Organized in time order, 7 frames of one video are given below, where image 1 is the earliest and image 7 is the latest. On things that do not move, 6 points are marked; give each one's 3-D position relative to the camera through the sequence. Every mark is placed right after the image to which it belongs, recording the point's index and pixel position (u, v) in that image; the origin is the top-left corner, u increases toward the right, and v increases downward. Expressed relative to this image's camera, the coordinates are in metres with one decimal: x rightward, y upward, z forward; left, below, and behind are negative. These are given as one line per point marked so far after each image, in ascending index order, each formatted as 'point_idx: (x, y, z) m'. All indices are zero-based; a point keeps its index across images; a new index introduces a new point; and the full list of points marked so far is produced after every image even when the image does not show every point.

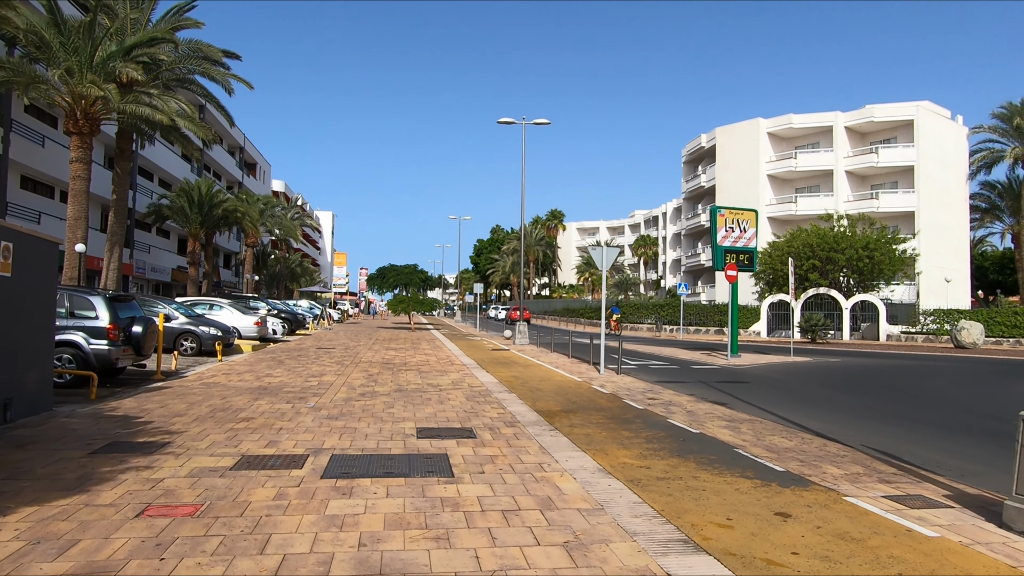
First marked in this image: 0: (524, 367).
0: (+0.3, -2.1, +18.2) m
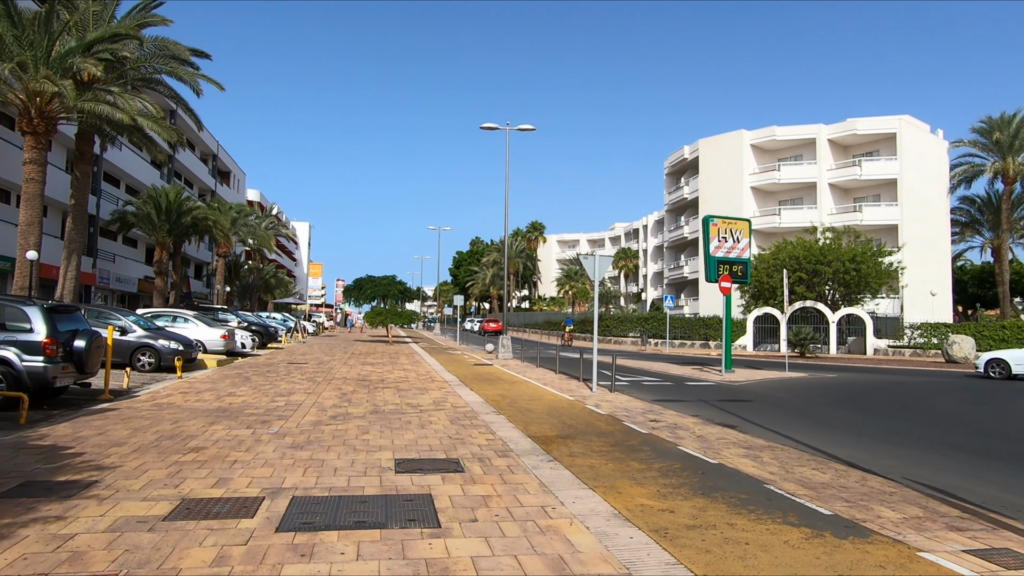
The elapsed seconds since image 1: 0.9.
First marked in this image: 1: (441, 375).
0: (-0.1, -2.4, +17.0) m
1: (-1.9, -2.3, +18.4) m
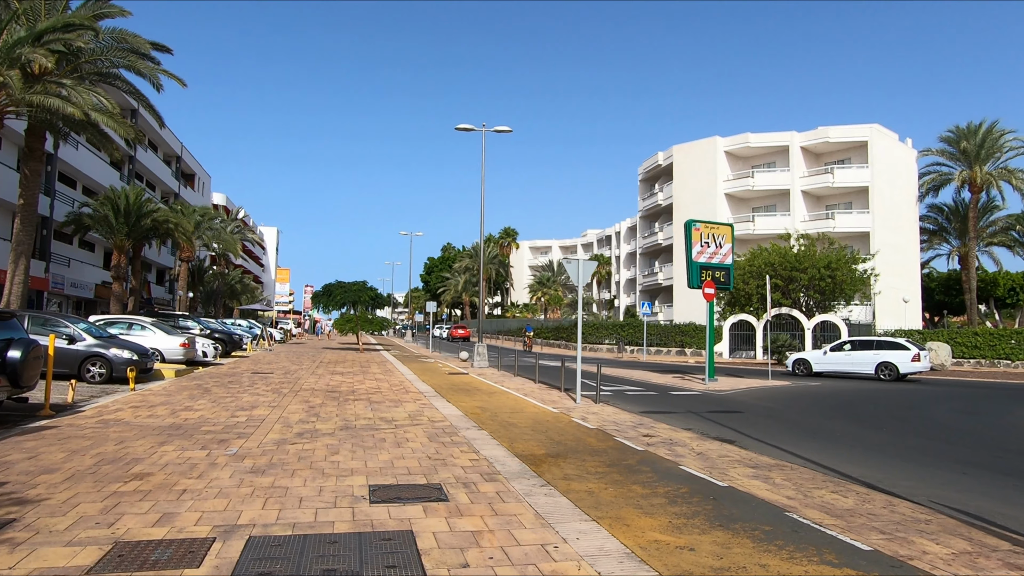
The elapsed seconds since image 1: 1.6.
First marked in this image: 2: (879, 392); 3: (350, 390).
0: (-0.6, -2.5, +16.1) m
1: (-2.4, -2.5, +17.5) m
2: (+10.3, -2.9, +19.5) m
3: (-3.8, -2.4, +16.2) m
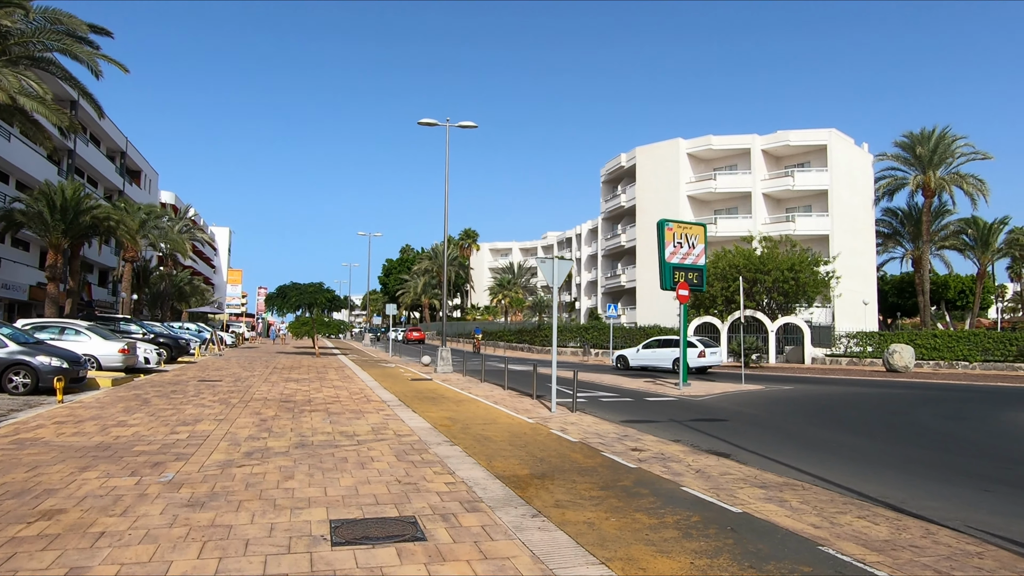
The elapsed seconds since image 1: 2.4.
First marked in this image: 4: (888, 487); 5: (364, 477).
0: (-1.2, -2.5, +15.1) m
1: (-3.2, -2.5, +16.3) m
2: (+9.4, -2.9, +19.0) m
3: (-4.4, -2.4, +15.0) m
4: (+4.2, -2.2, +7.8) m
5: (-1.6, -2.1, +7.6) m
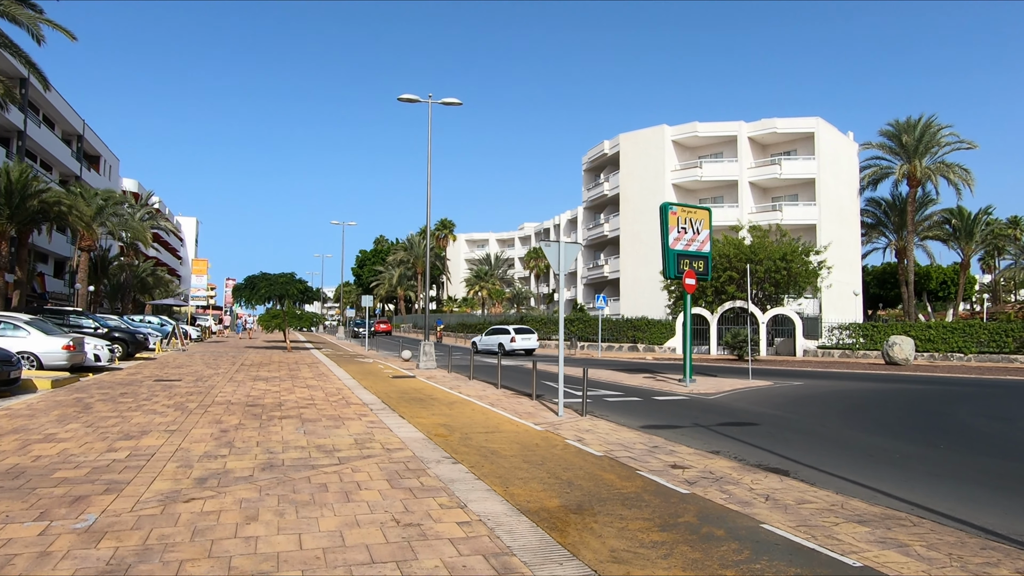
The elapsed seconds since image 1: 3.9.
0: (-1.2, -2.3, +13.3) m
1: (-3.2, -2.2, +14.5) m
2: (+9.2, -2.6, +17.7) m
3: (-4.5, -2.2, +13.1) m
4: (+4.5, -2.1, +6.2) m
5: (-1.4, -1.9, +5.9) m
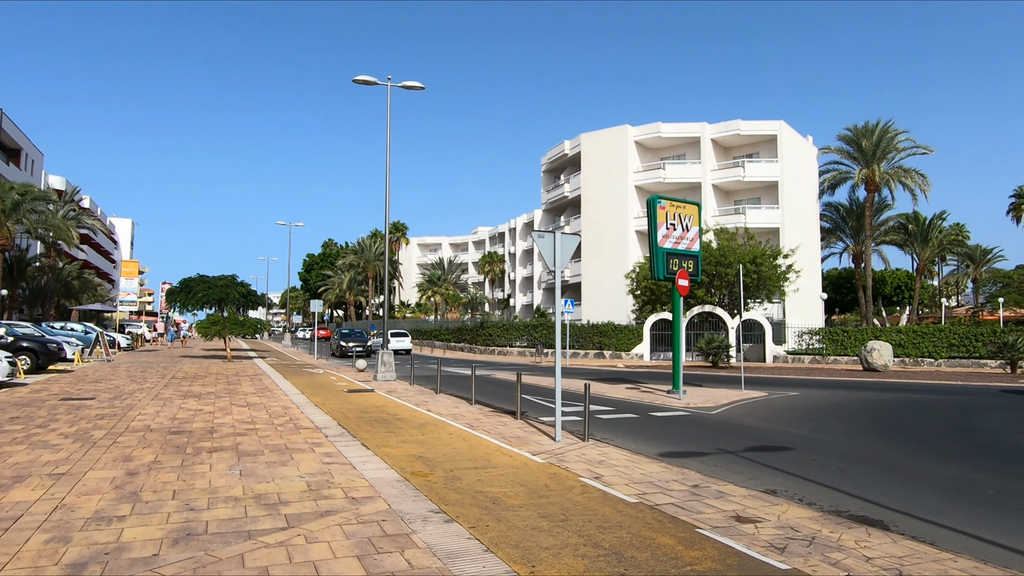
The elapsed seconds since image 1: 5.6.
0: (-1.5, -2.3, +11.1) m
1: (-3.6, -2.2, +12.1) m
2: (+8.6, -2.7, +16.2) m
3: (-4.7, -2.2, +10.7) m
4: (+4.7, -2.0, +4.4) m
5: (-1.1, -1.9, +3.7) m
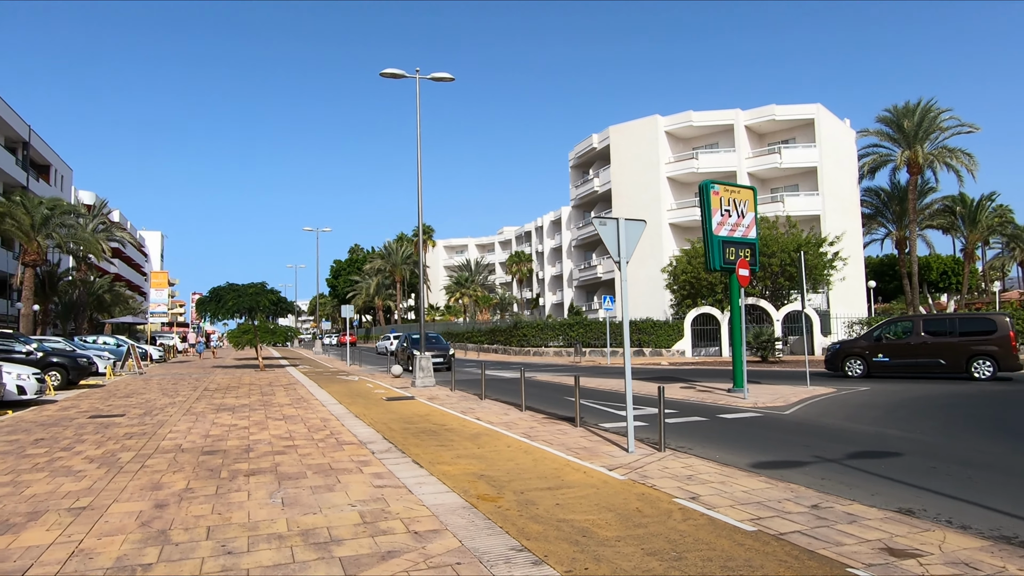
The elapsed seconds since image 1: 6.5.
0: (-0.6, -2.3, +10.0) m
1: (-2.6, -2.3, +11.2) m
2: (+9.7, -2.3, +14.8) m
3: (-3.8, -2.2, +9.7) m
4: (+5.4, -1.8, +3.2) m
5: (-0.5, -1.8, +2.6) m
